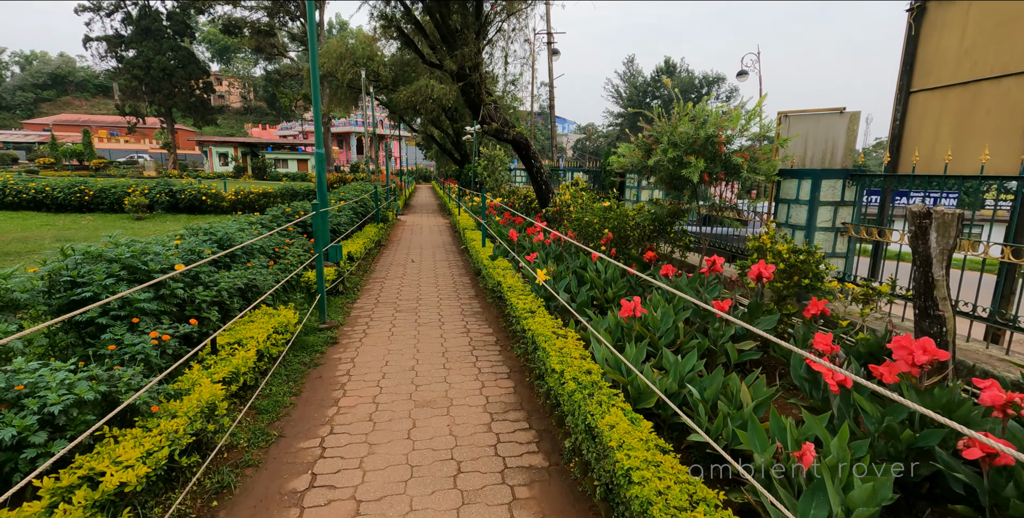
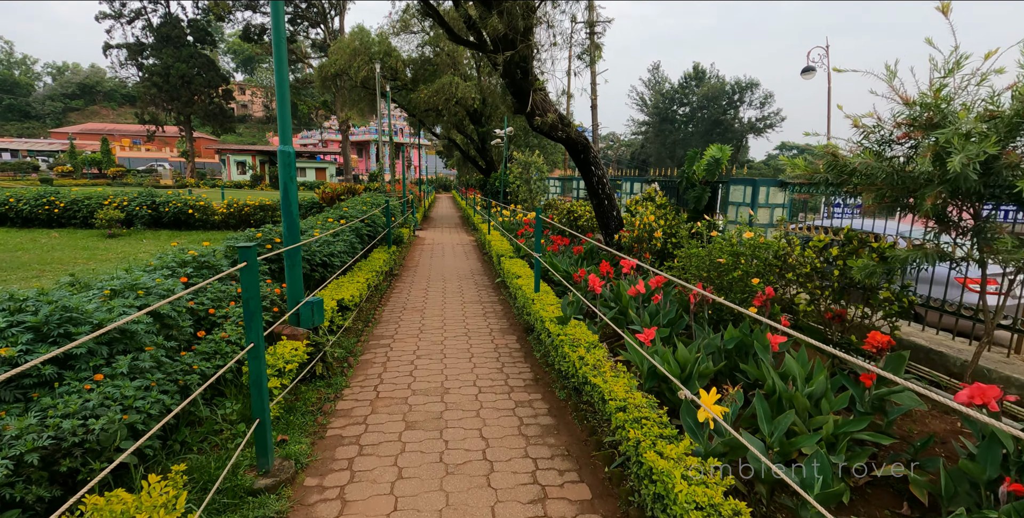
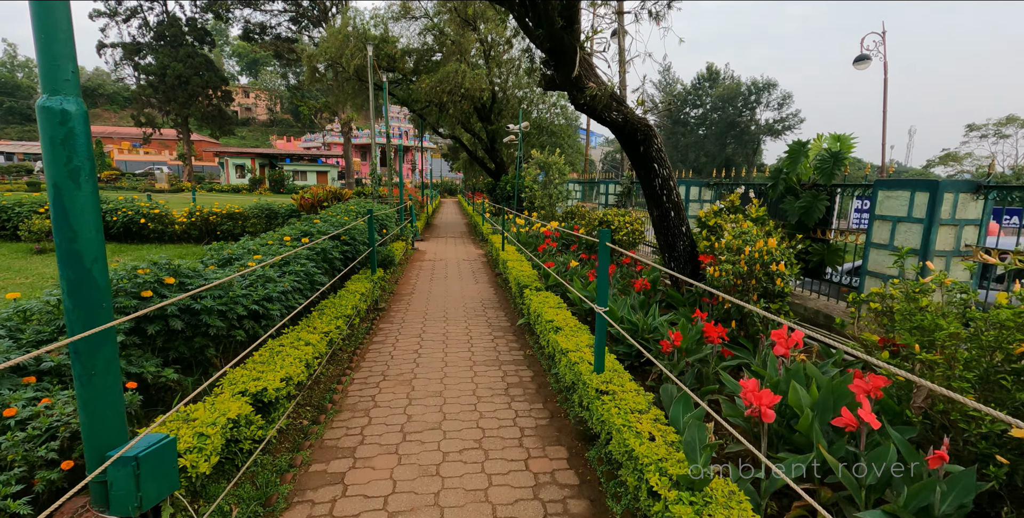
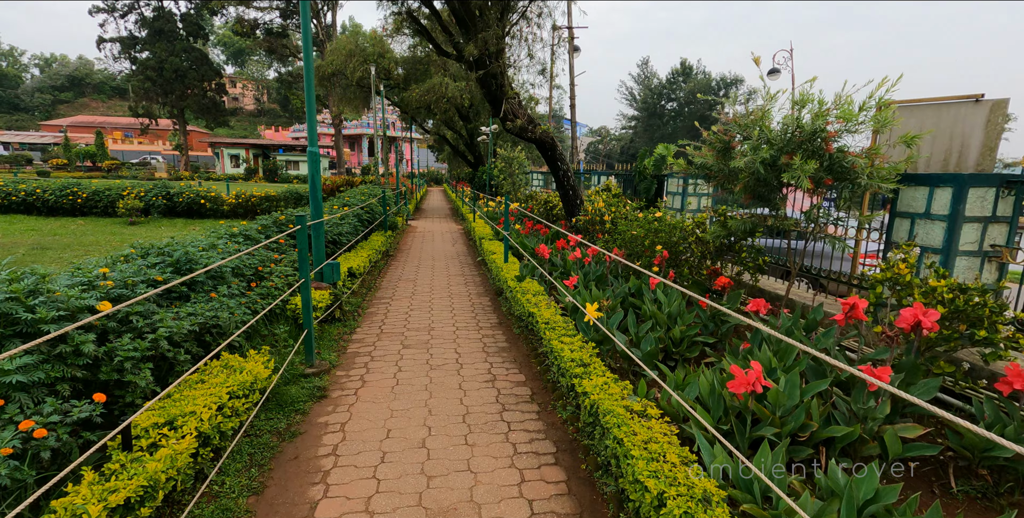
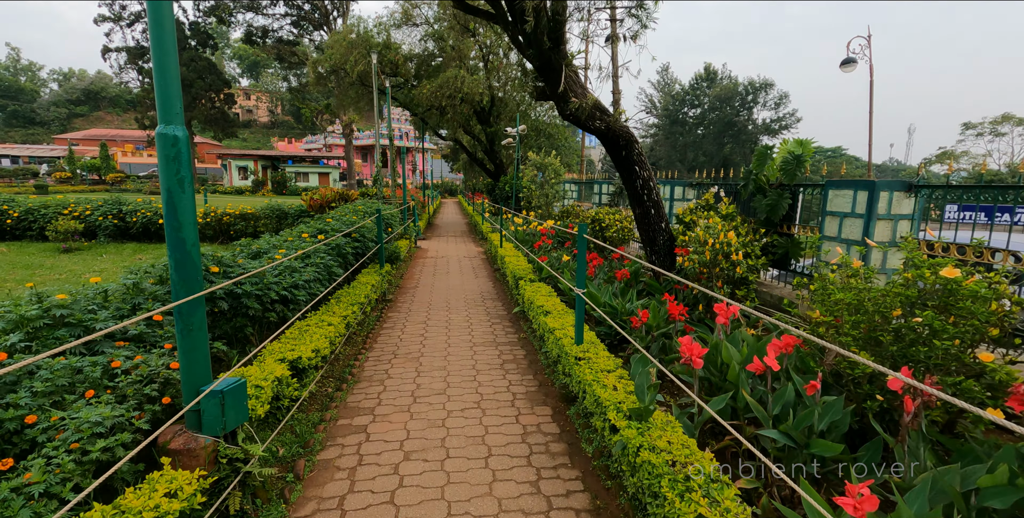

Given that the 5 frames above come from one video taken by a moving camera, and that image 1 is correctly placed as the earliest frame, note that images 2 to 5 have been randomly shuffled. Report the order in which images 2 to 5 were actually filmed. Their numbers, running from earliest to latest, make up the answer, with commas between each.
4, 2, 5, 3
